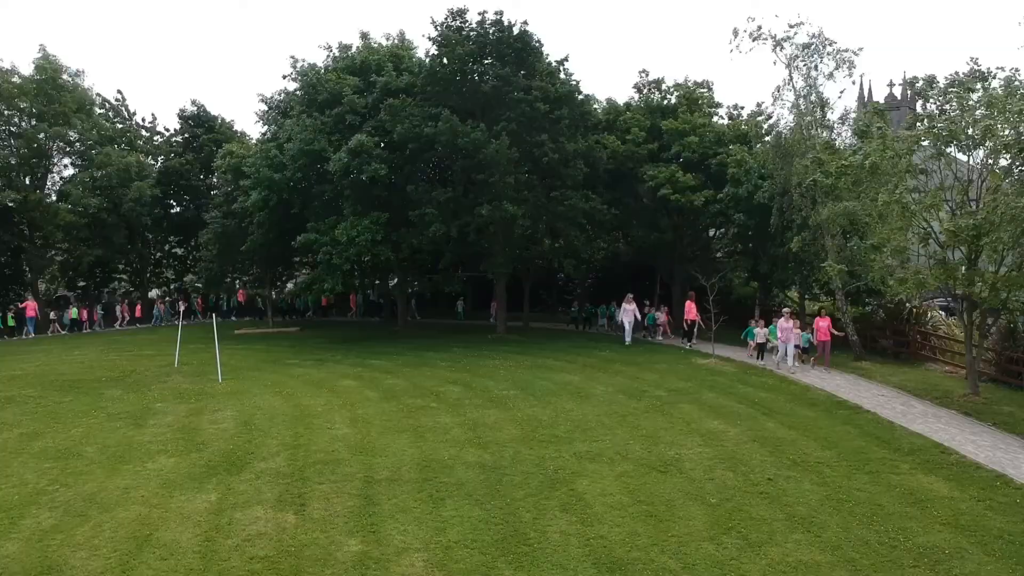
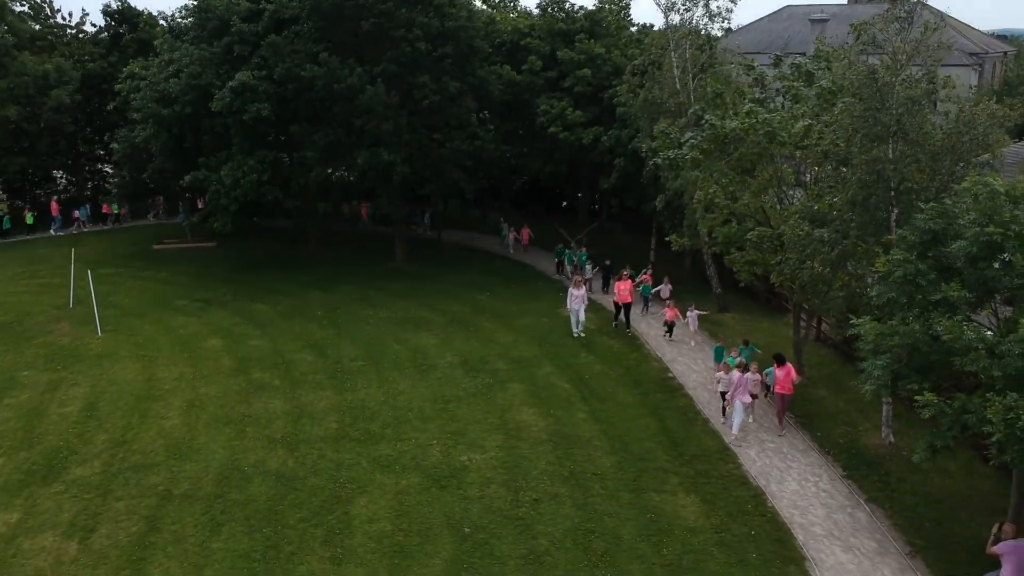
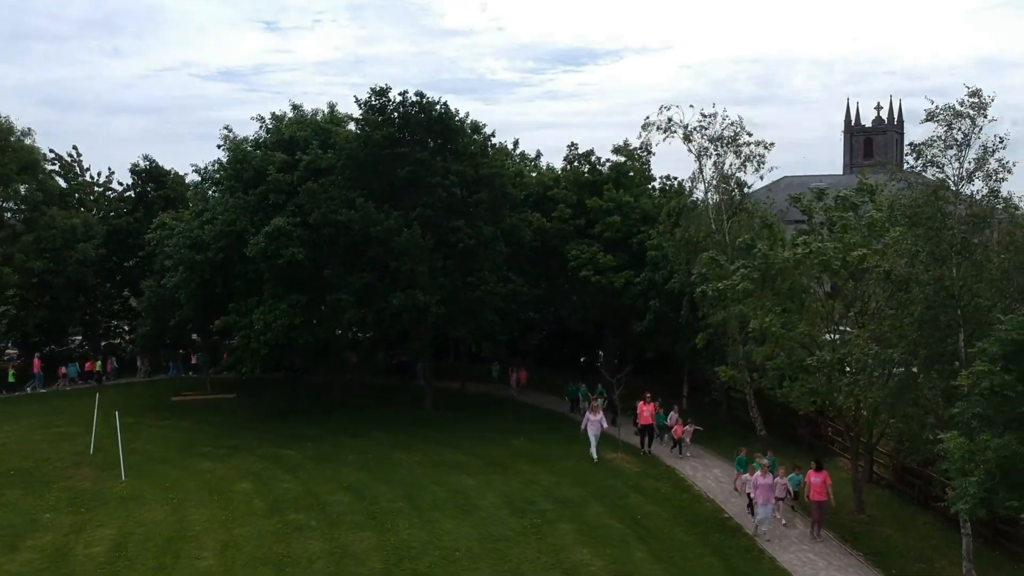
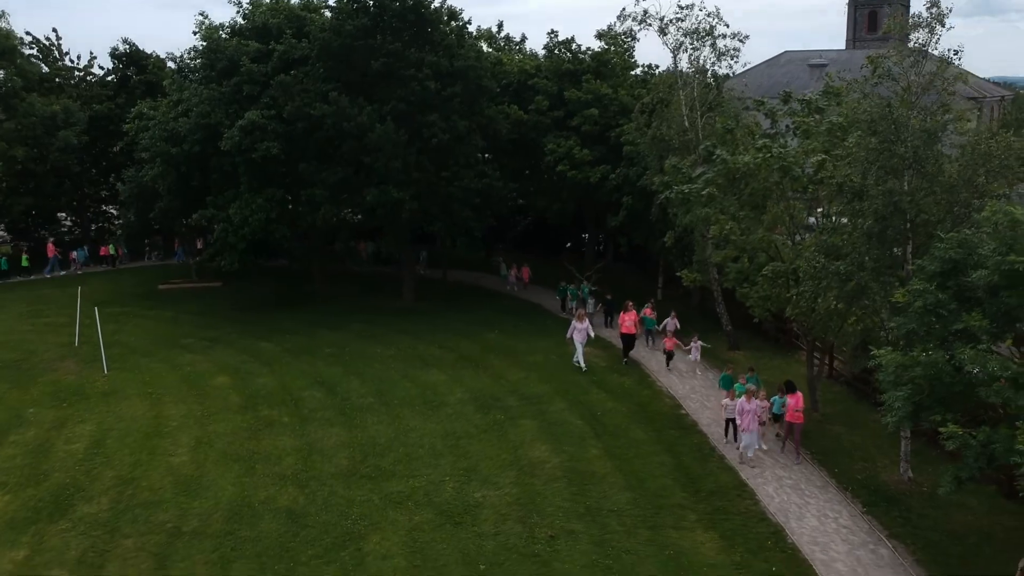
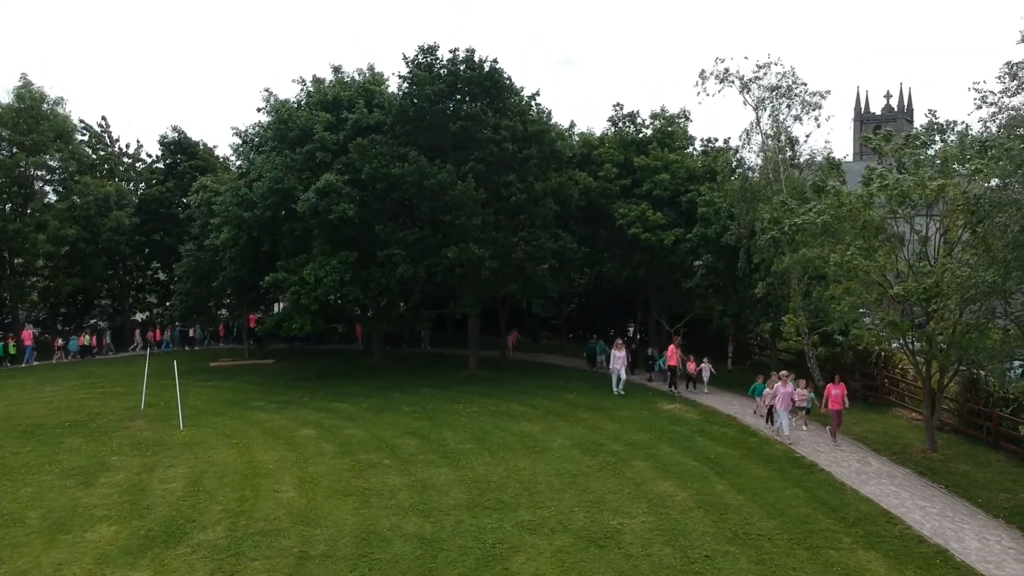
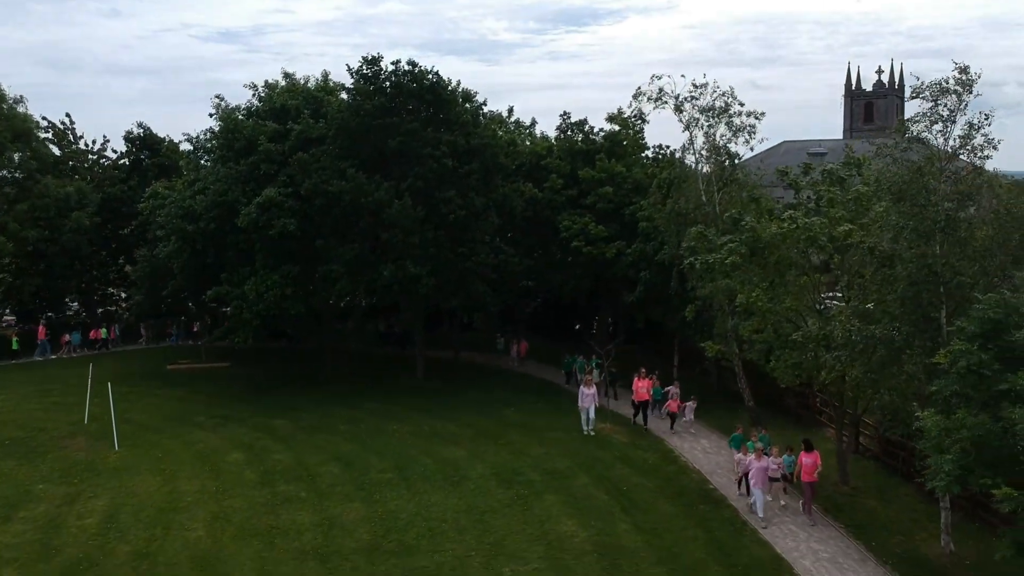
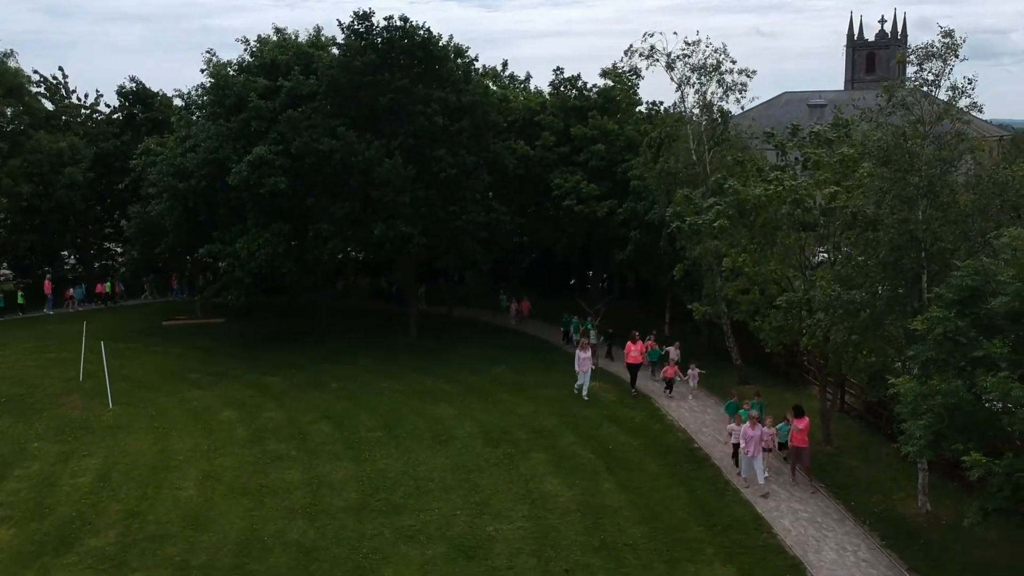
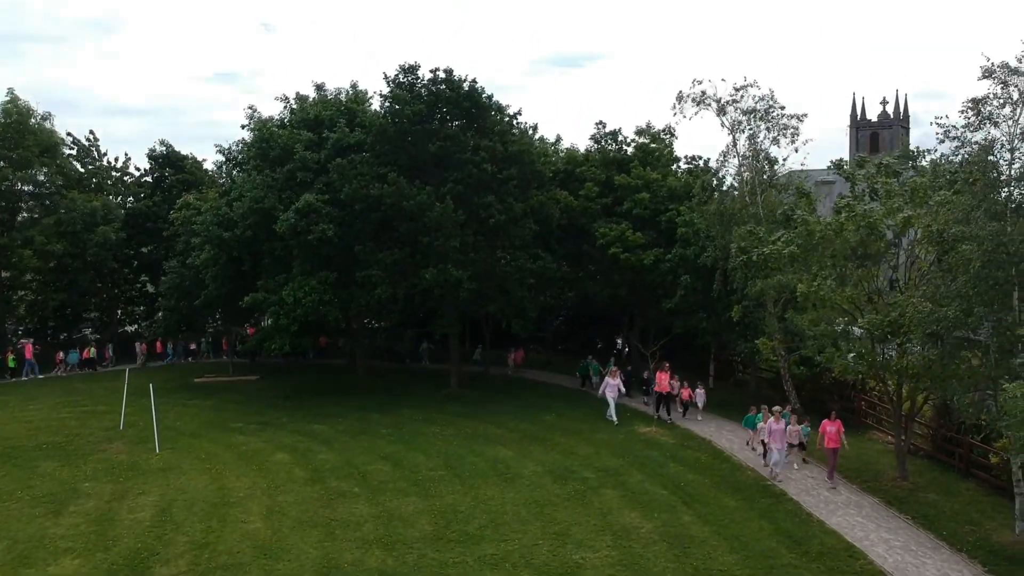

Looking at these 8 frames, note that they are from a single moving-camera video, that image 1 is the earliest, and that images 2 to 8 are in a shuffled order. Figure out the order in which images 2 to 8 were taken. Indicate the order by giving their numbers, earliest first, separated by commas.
5, 8, 3, 6, 7, 4, 2
